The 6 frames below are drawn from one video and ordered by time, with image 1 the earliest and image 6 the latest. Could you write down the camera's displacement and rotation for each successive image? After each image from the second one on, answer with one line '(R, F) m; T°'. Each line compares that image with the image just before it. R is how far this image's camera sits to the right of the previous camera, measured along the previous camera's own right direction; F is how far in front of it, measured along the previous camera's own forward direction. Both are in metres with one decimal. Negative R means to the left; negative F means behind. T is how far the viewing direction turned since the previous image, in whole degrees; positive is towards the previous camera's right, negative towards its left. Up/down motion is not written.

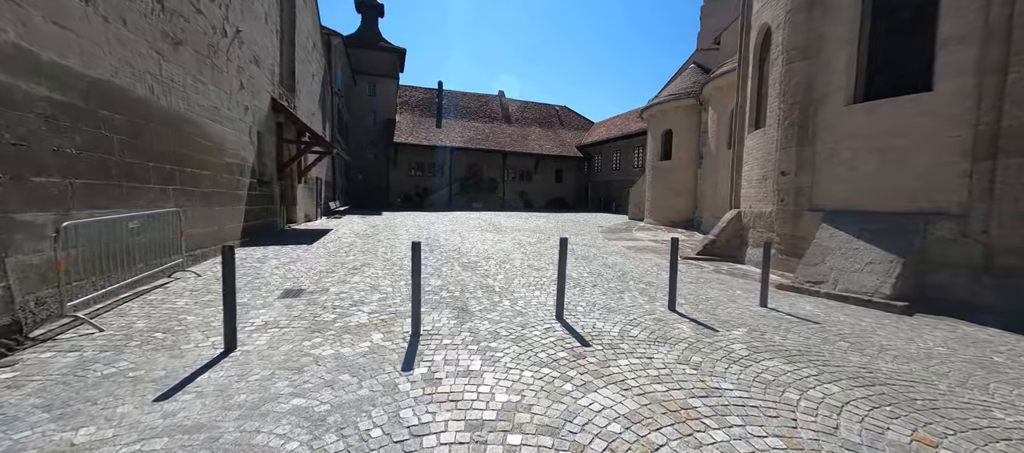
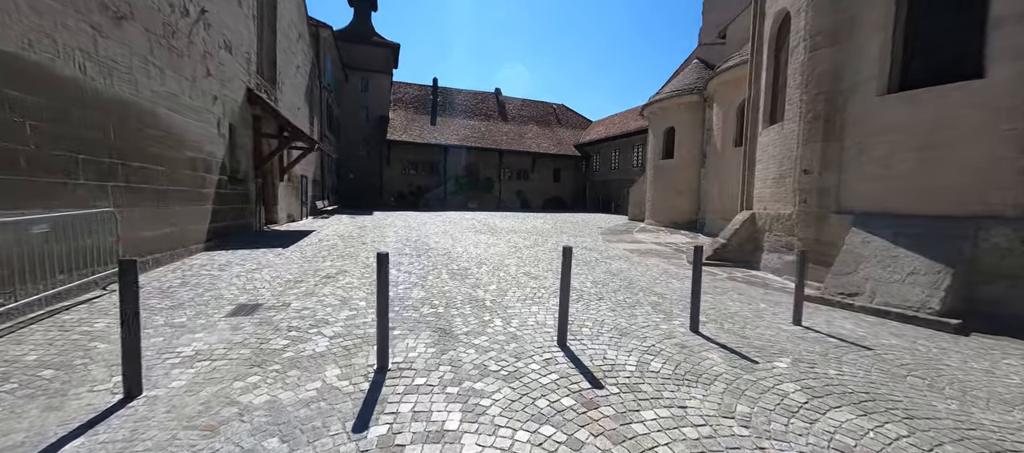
(0.0, +0.8) m; +1°
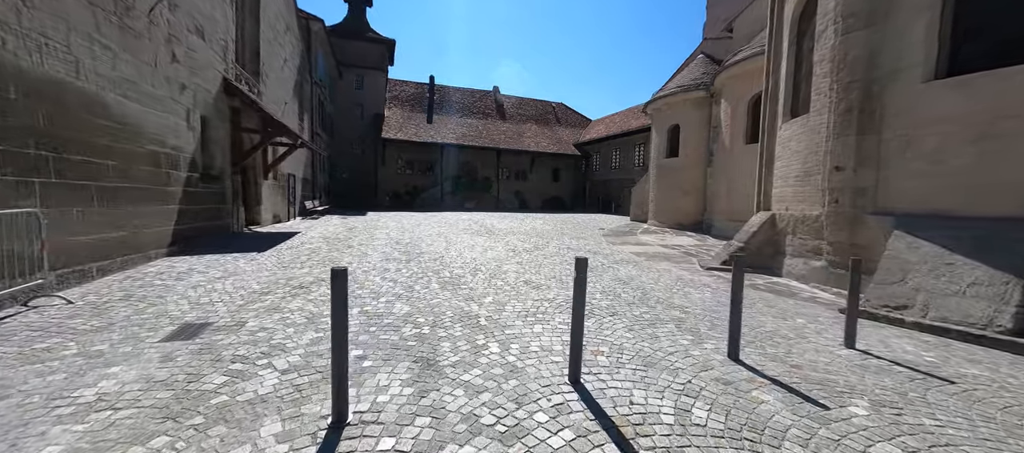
(0.0, +0.7) m; 0°
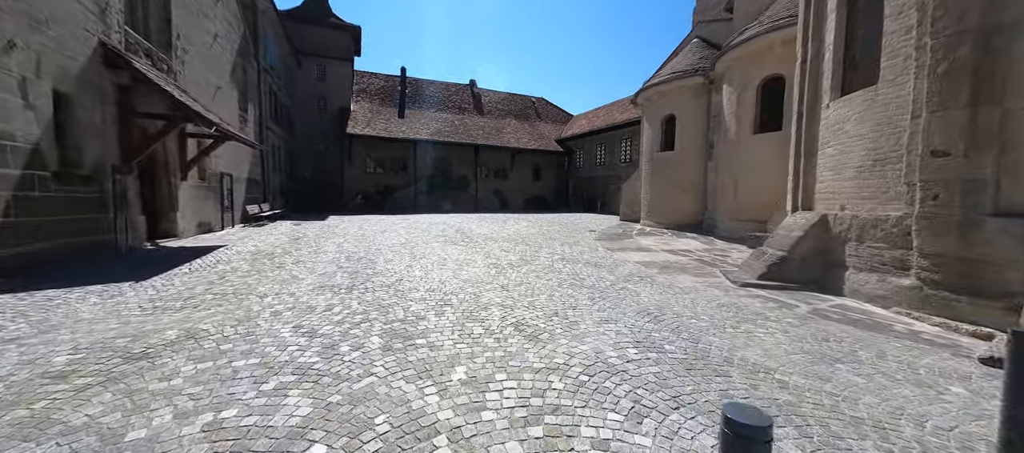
(0.0, +1.9) m; +3°
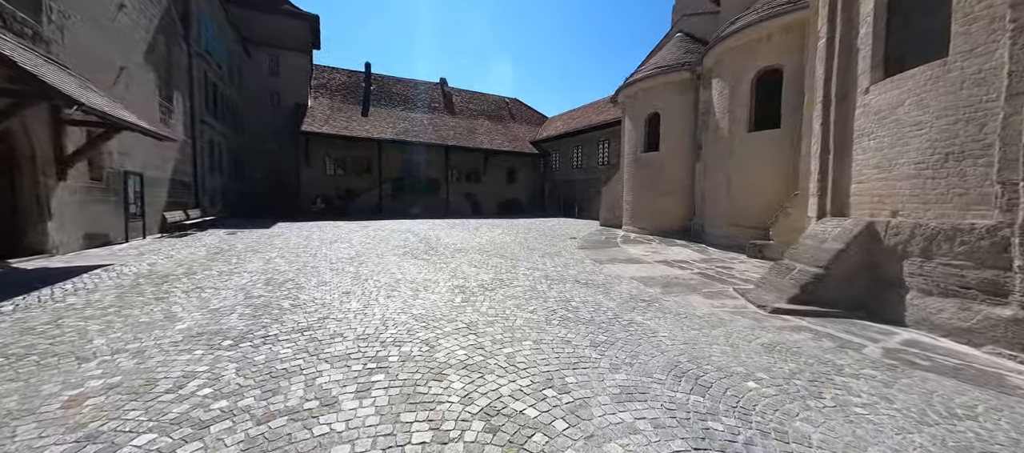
(0.0, +1.5) m; +4°
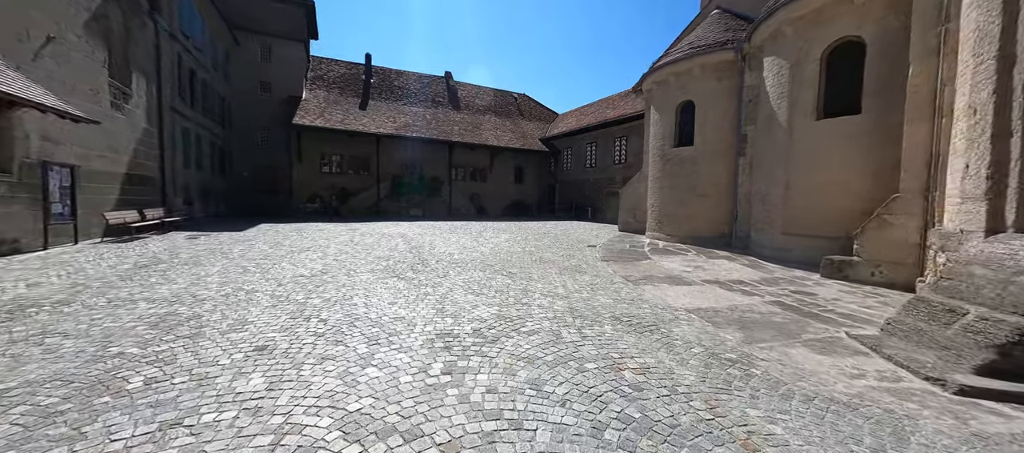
(-0.1, +2.0) m; -1°
